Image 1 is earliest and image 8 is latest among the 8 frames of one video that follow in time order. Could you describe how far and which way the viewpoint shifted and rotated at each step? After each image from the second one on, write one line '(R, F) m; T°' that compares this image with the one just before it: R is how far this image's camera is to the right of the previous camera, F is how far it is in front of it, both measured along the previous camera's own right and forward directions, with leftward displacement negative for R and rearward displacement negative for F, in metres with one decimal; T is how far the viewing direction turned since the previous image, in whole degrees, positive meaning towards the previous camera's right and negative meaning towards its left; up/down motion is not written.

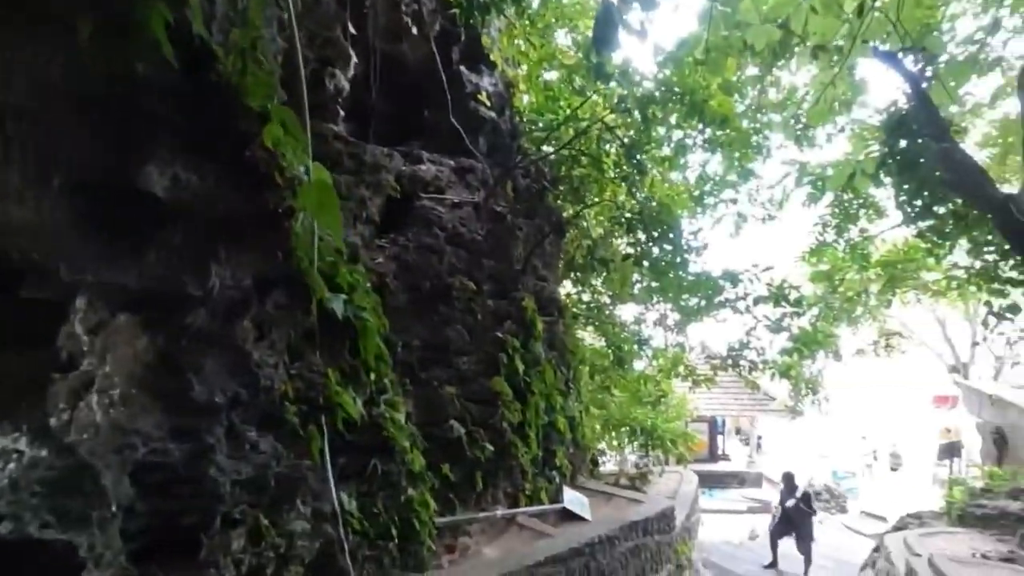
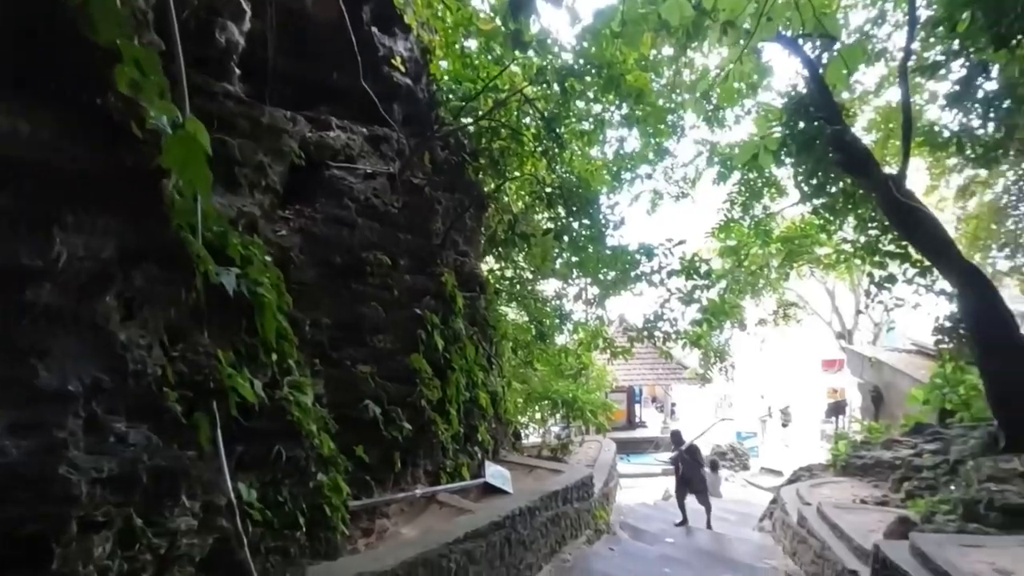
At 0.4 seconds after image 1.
(+0.1, +0.1) m; +8°
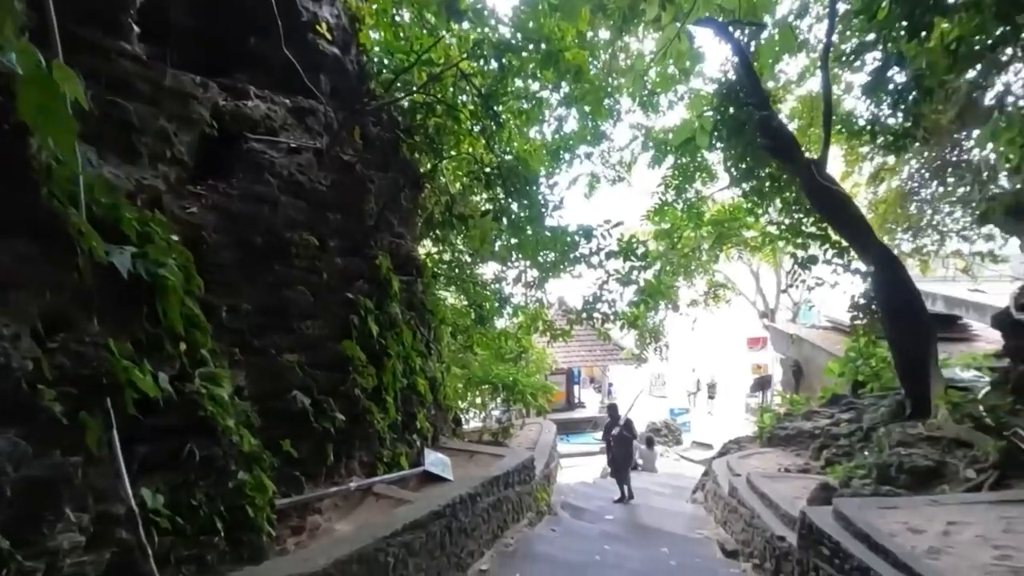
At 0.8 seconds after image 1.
(0.0, +0.1) m; +6°
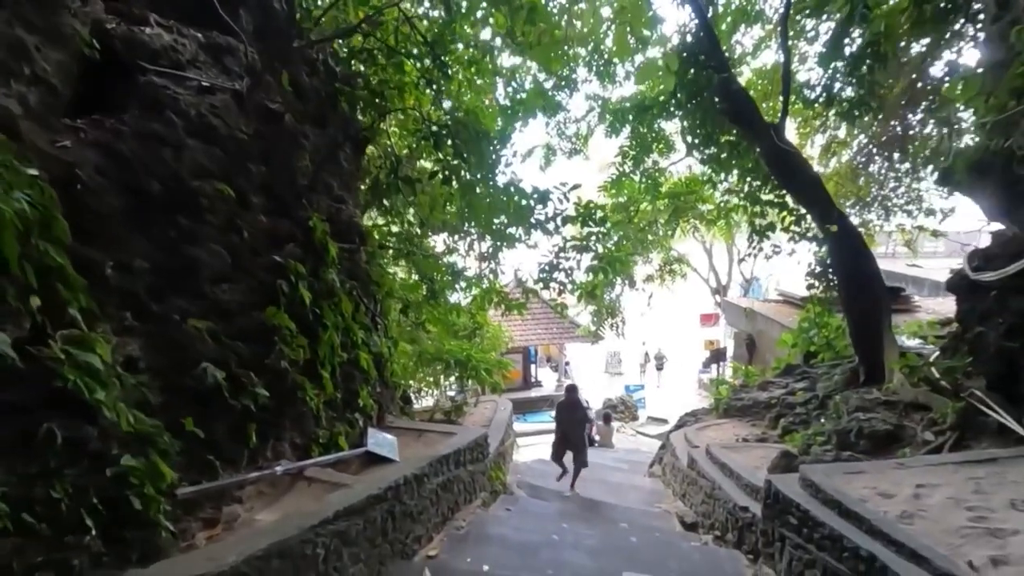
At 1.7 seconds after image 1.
(+0.1, +0.4) m; +5°
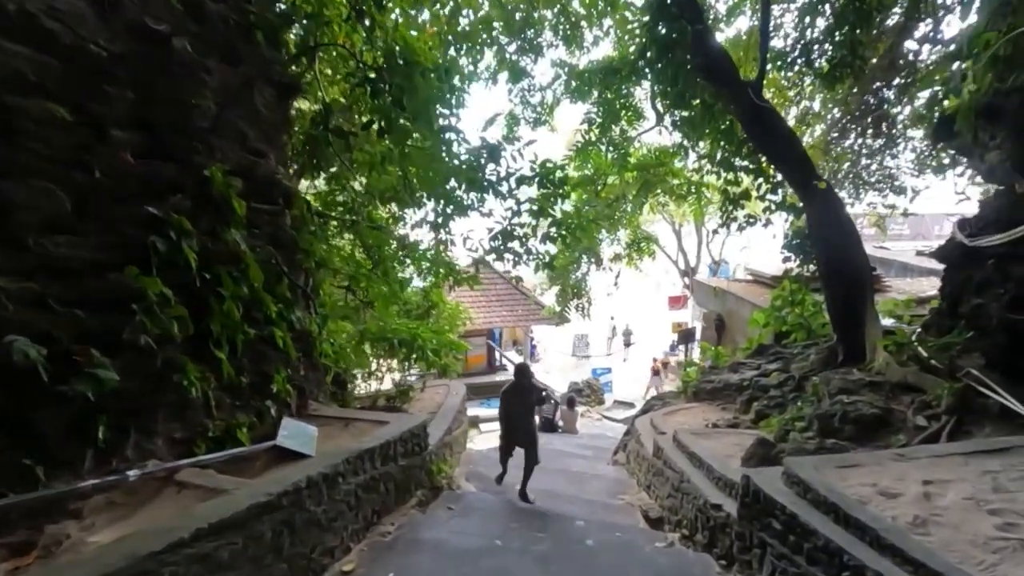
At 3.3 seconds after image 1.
(+0.2, +0.7) m; +3°
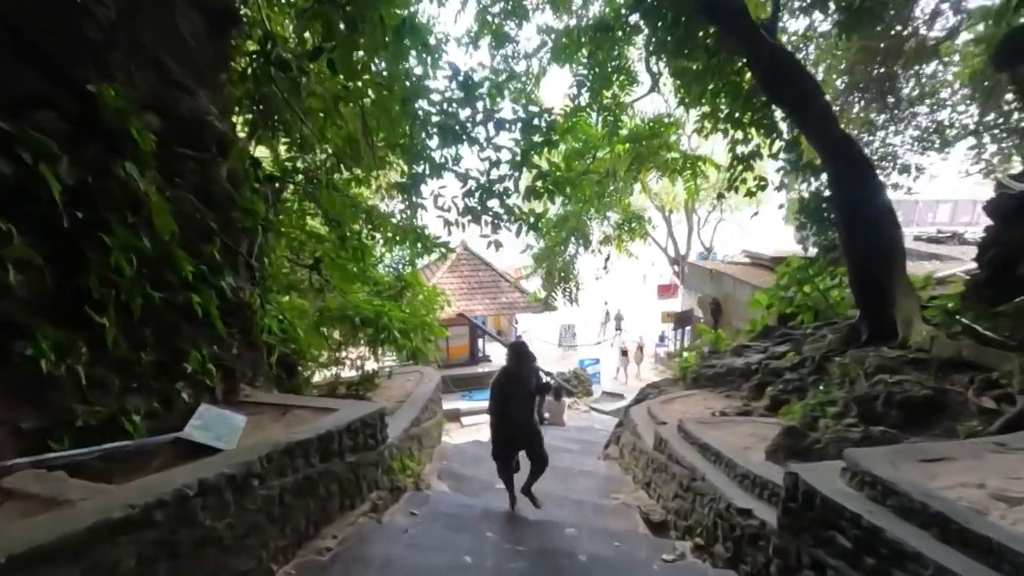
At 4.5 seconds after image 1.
(+0.1, +0.8) m; +2°
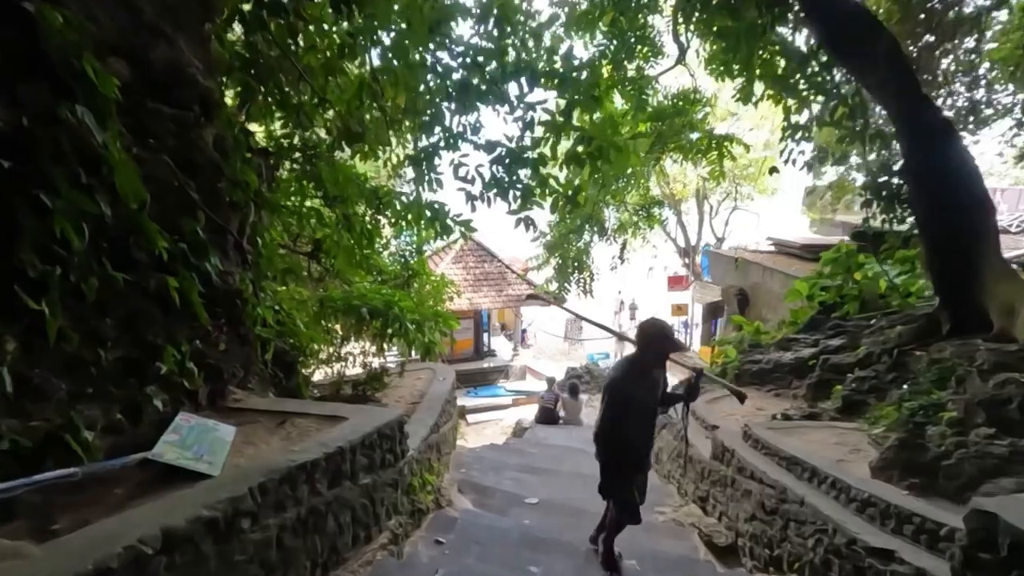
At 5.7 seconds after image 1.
(-0.3, +0.6) m; 0°
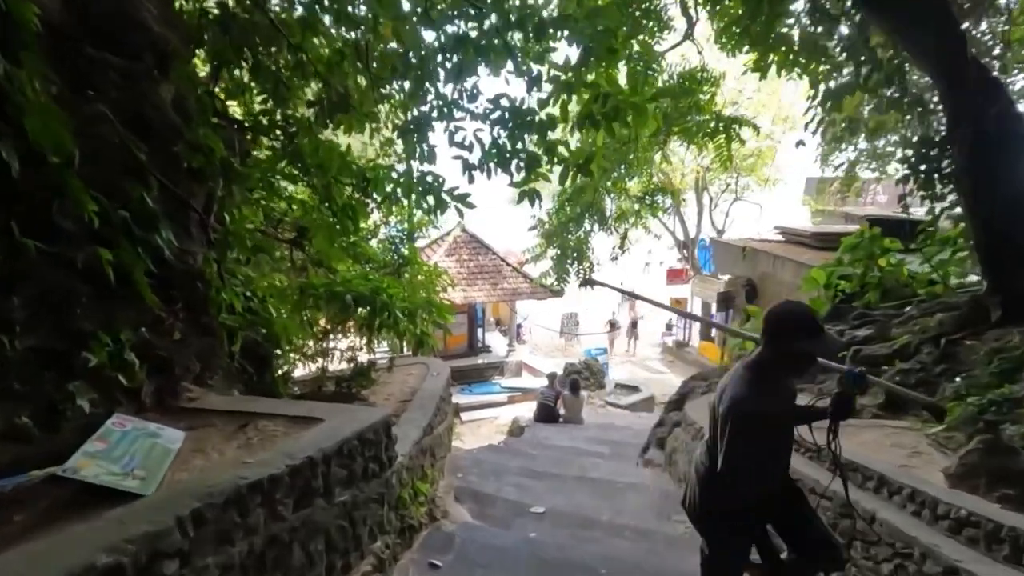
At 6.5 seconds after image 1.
(-0.1, +0.5) m; +1°
